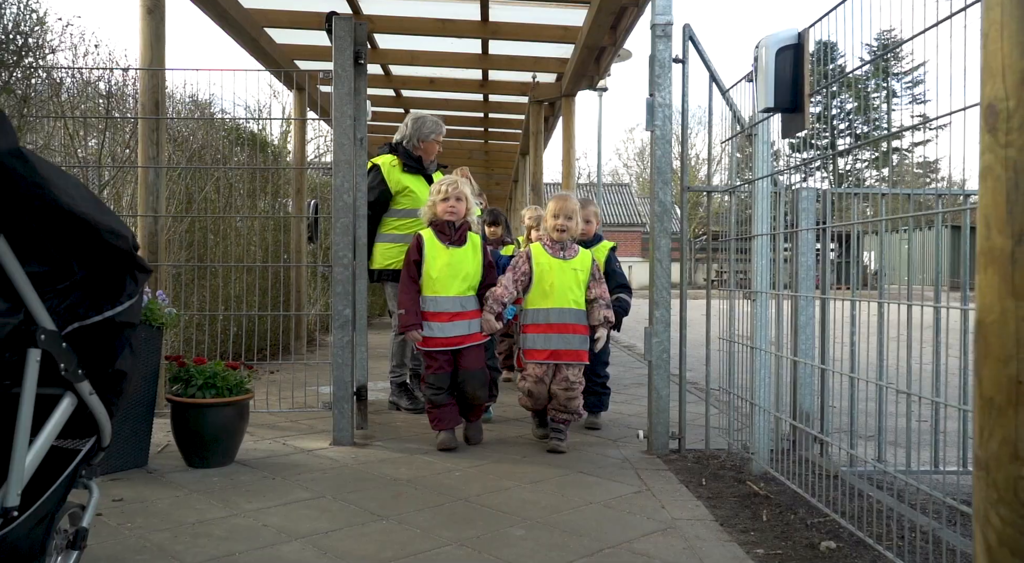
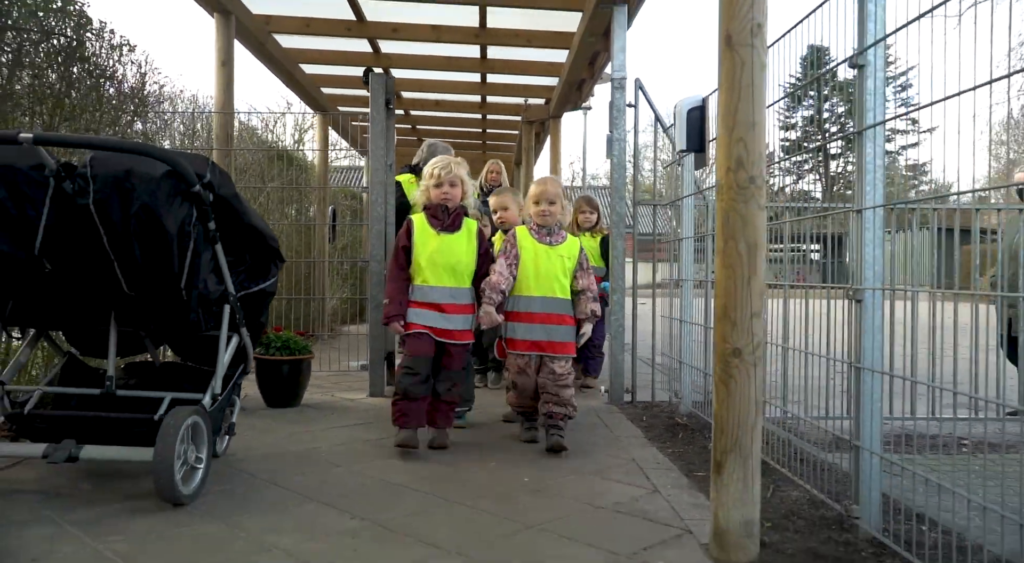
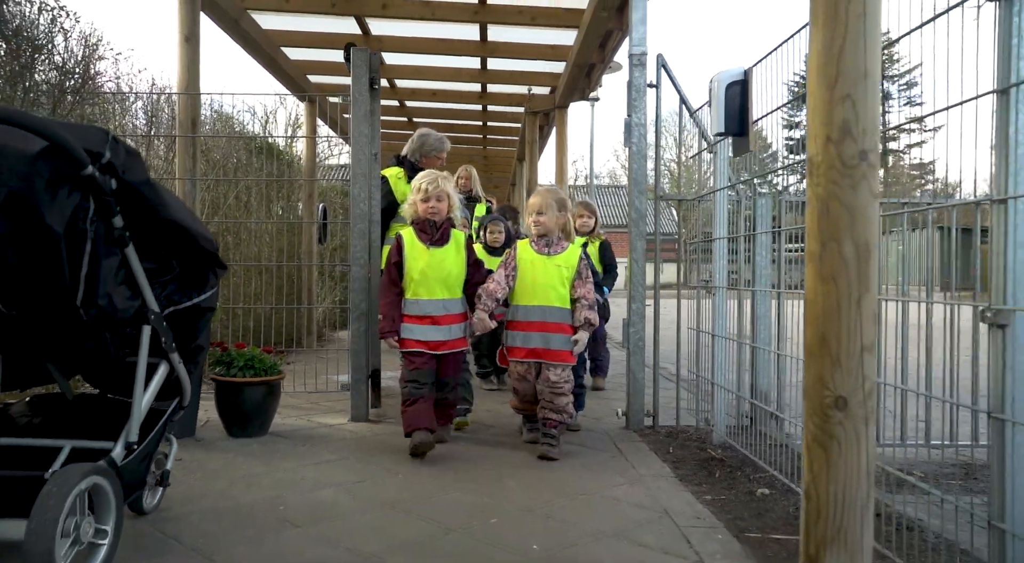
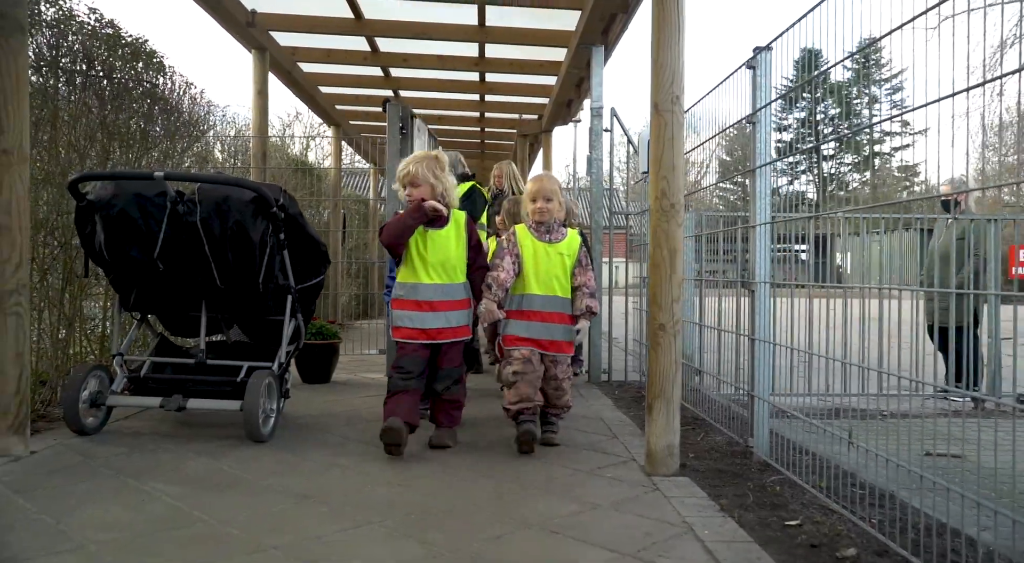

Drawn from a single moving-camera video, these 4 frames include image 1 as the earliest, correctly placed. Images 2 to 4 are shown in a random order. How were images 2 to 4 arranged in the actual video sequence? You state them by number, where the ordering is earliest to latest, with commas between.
3, 2, 4
